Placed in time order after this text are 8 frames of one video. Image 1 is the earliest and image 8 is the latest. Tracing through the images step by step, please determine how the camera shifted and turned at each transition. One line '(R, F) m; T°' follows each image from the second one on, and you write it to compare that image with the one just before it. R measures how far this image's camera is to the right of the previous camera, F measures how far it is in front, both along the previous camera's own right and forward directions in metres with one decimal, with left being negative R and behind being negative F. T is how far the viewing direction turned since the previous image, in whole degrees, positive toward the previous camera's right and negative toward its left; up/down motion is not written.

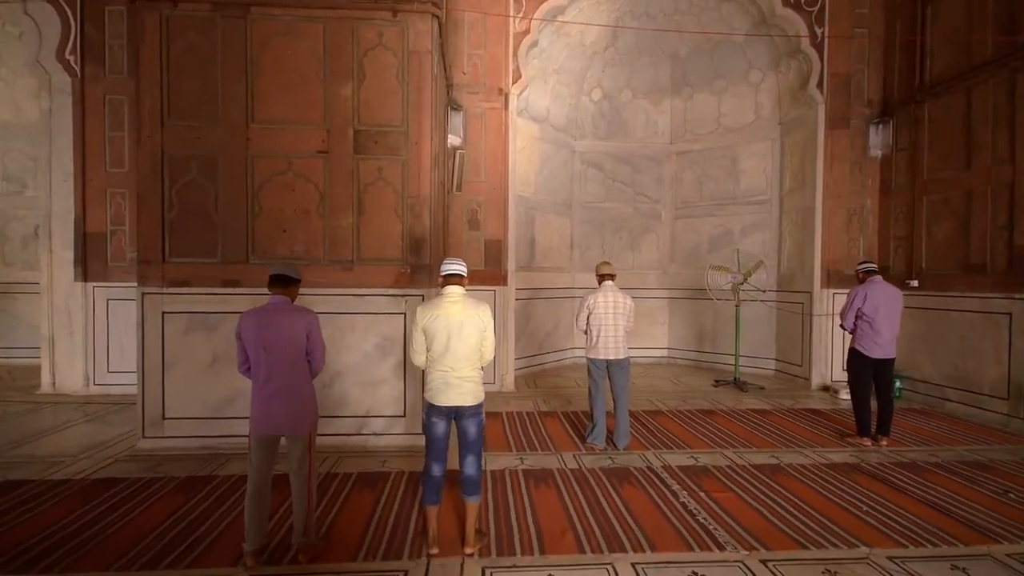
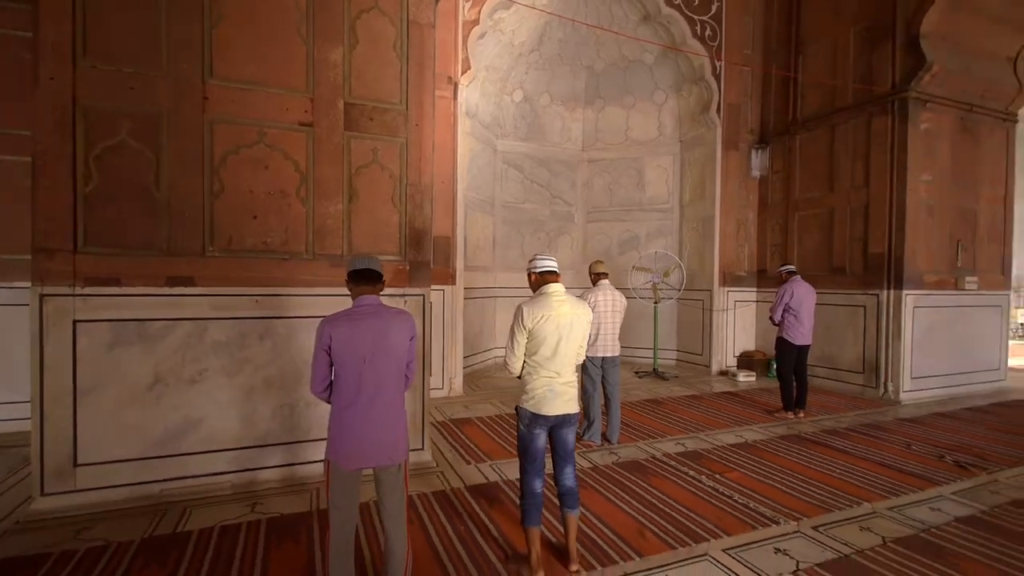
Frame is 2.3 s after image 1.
(-1.2, +0.4) m; +18°
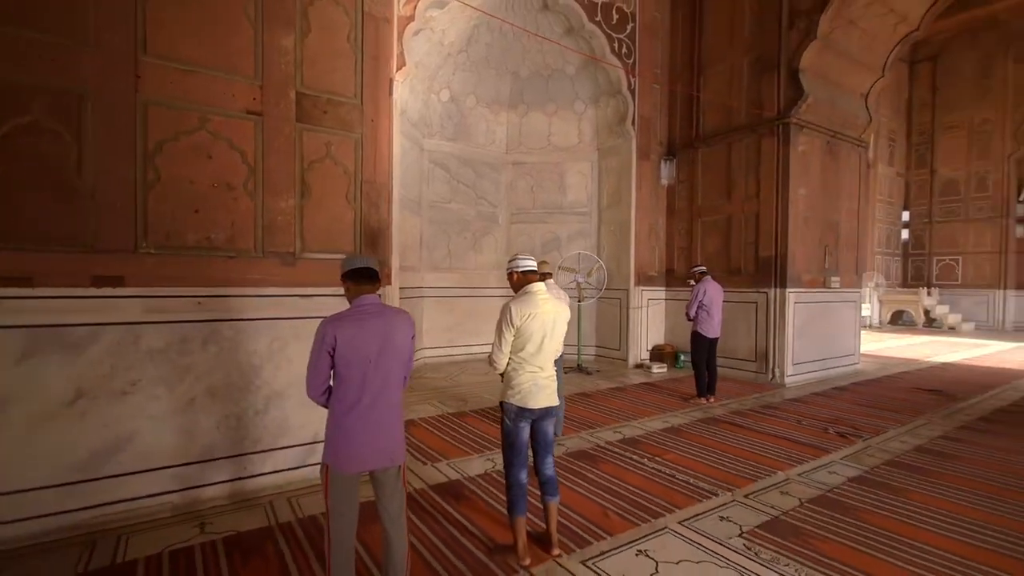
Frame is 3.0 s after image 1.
(-0.4, 0.0) m; +11°
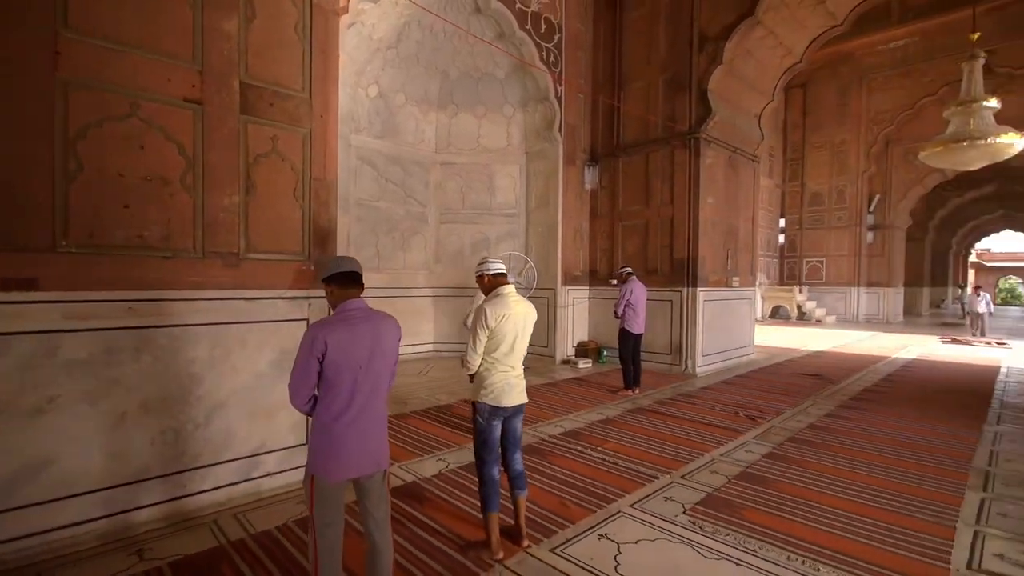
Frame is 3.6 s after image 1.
(-0.3, -0.1) m; +10°
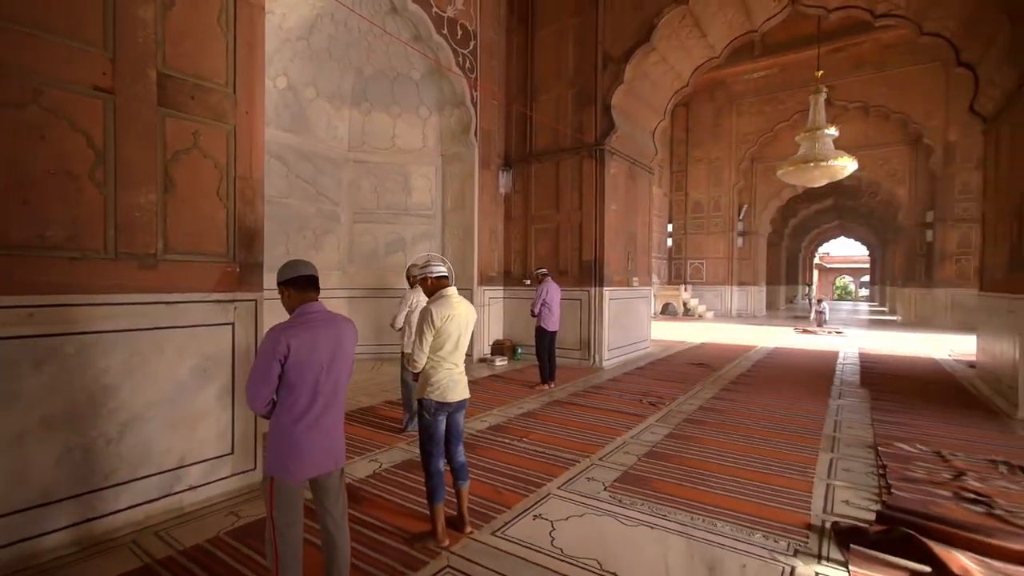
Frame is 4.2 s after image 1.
(-0.2, -0.2) m; +11°
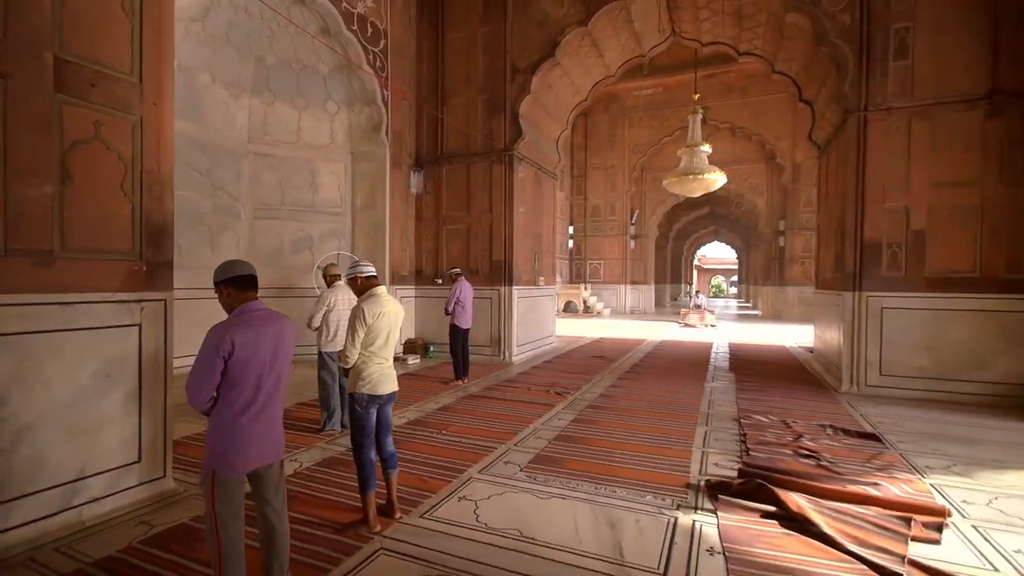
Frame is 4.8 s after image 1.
(-0.1, -0.2) m; +11°
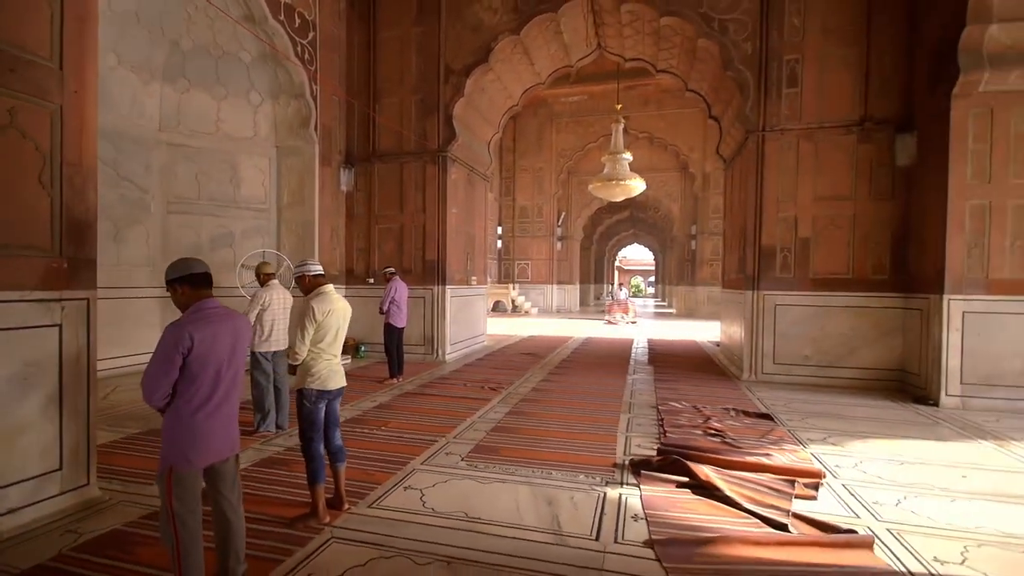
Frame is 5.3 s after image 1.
(-0.1, -0.2) m; +9°
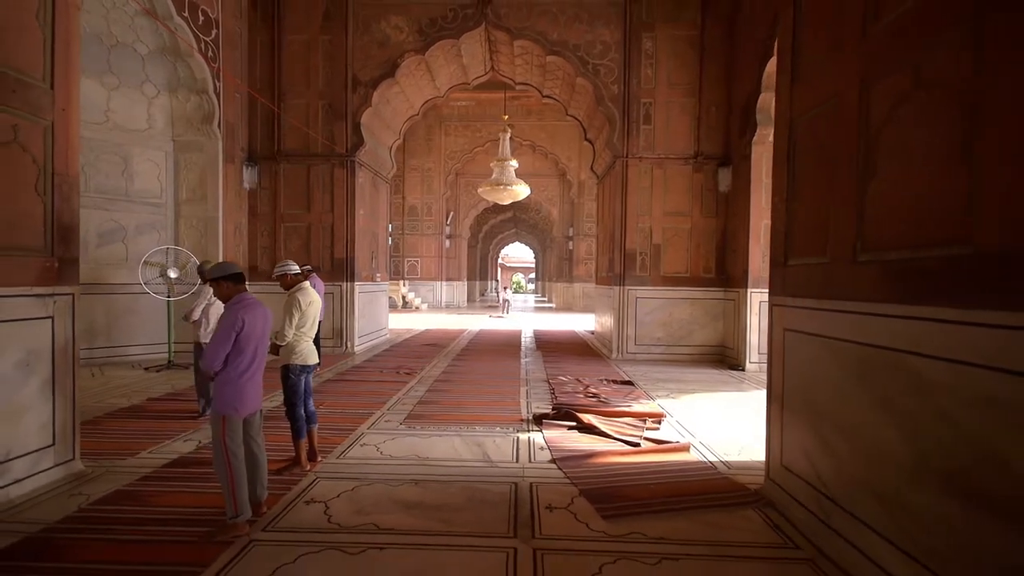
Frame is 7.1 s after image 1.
(-0.5, -1.0) m; +14°
